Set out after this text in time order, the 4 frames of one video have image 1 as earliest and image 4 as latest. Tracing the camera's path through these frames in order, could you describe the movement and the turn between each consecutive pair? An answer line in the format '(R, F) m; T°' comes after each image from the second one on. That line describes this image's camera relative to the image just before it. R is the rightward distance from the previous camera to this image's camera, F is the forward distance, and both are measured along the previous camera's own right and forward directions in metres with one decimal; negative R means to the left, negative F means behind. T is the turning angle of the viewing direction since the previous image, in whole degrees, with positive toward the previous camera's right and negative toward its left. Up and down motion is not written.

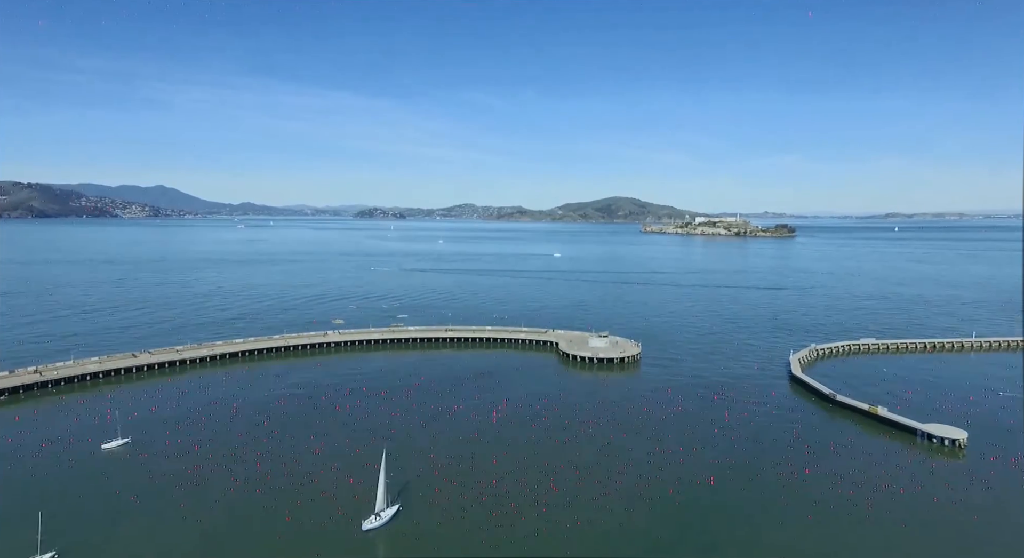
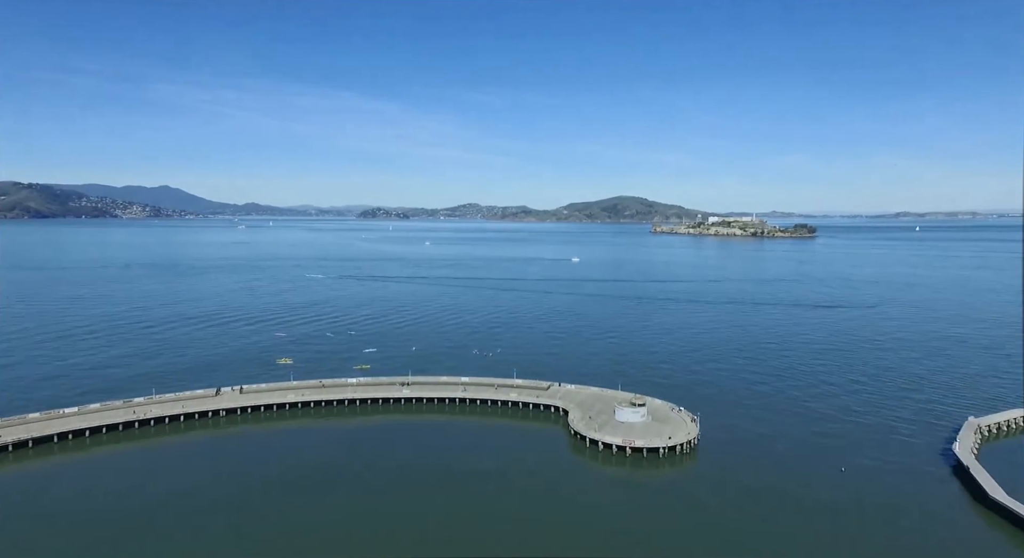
(+0.6, +9.6) m; 0°
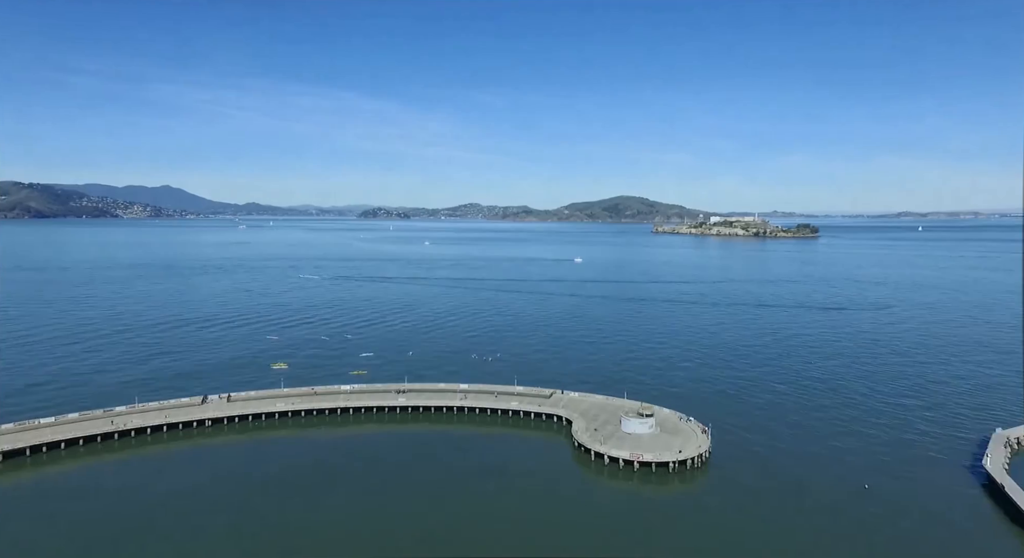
(0.0, +0.9) m; 0°
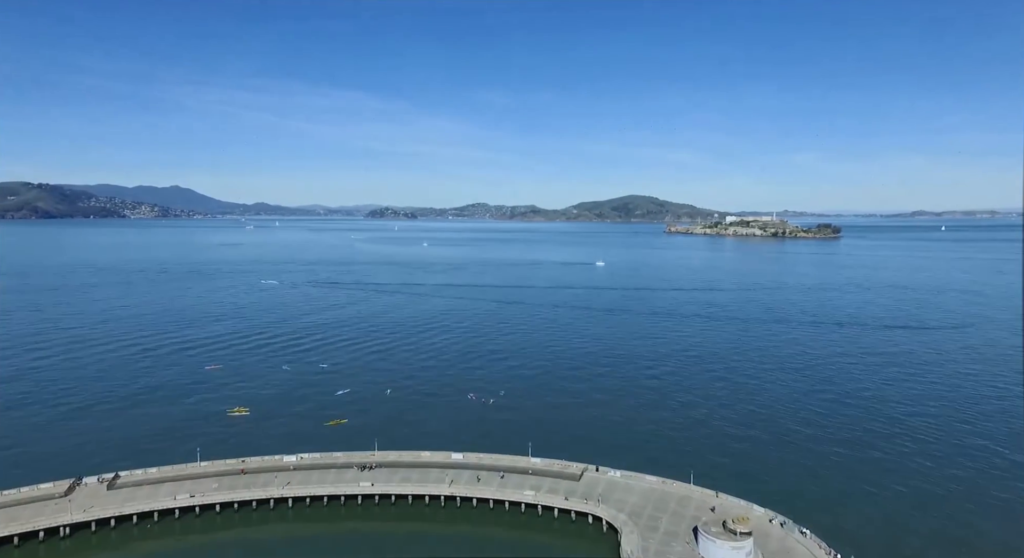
(-0.1, +6.0) m; -1°
